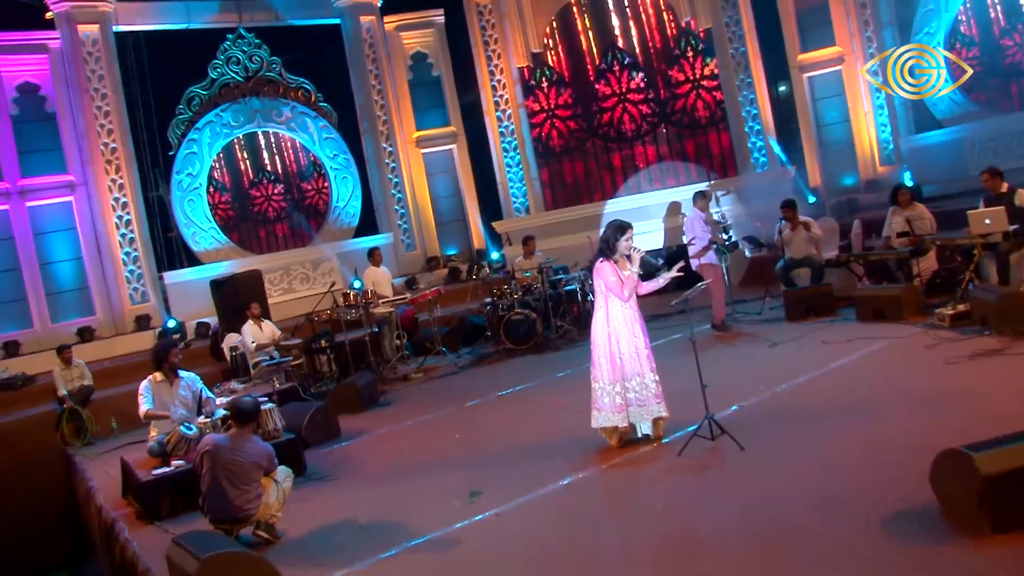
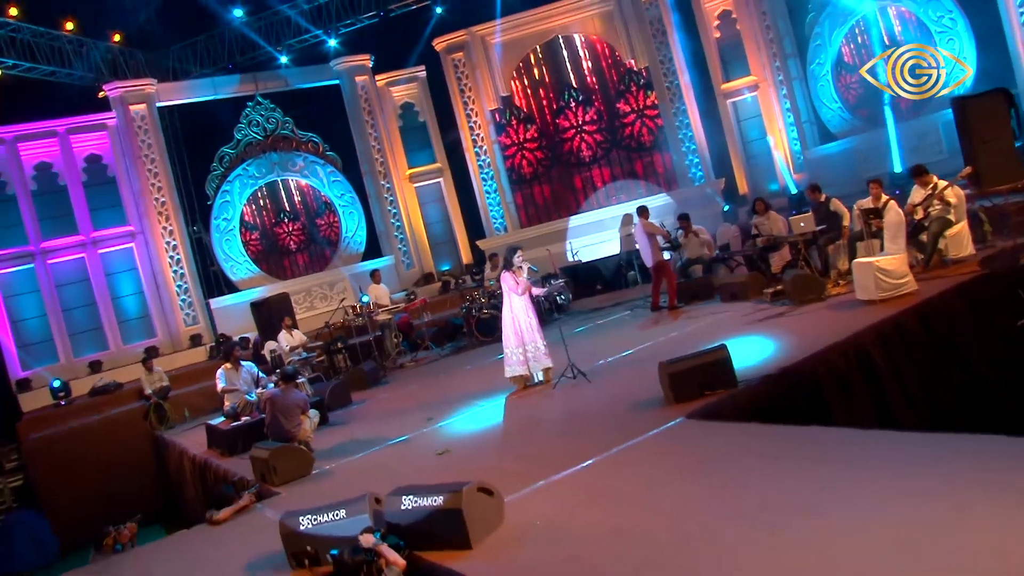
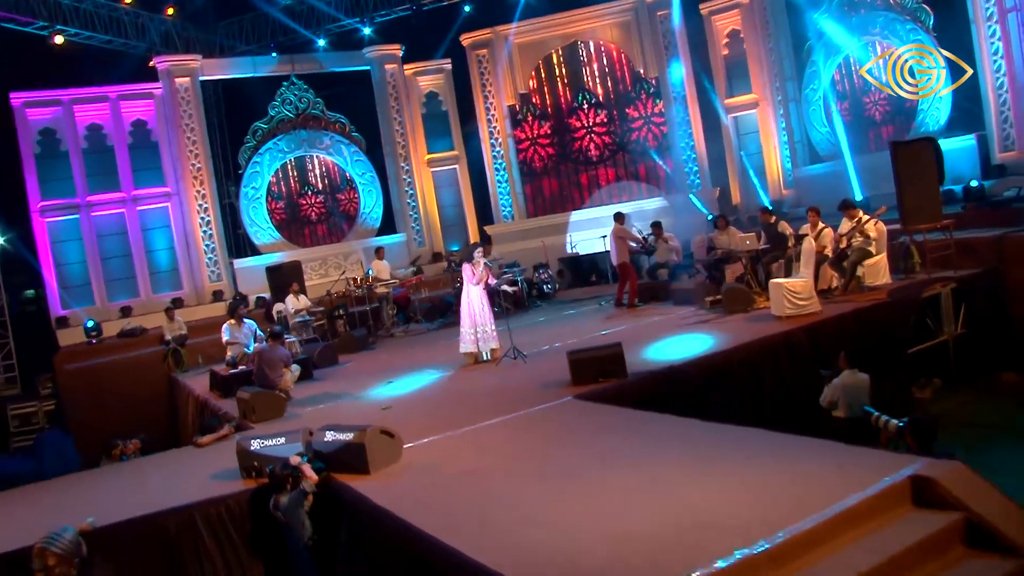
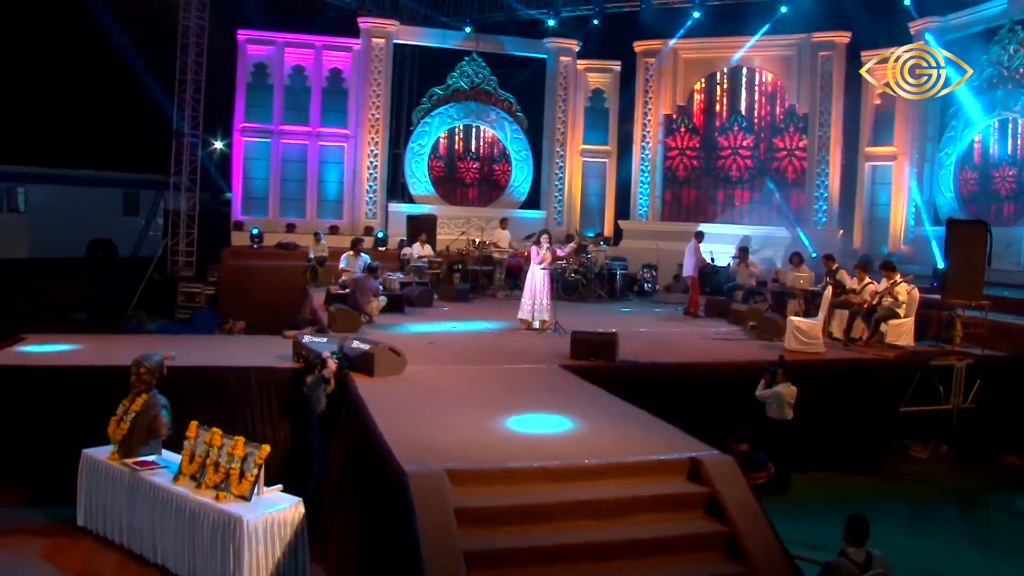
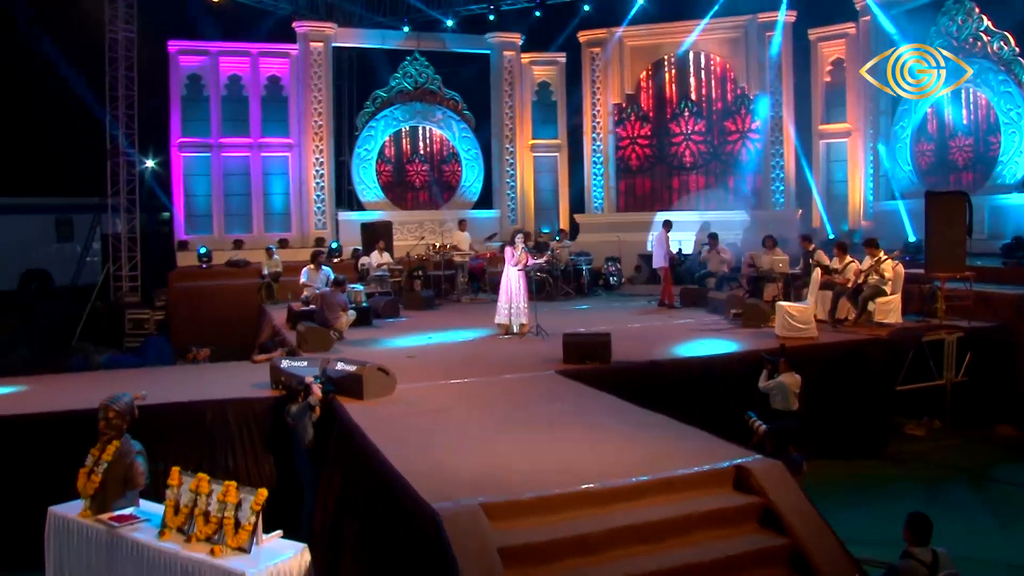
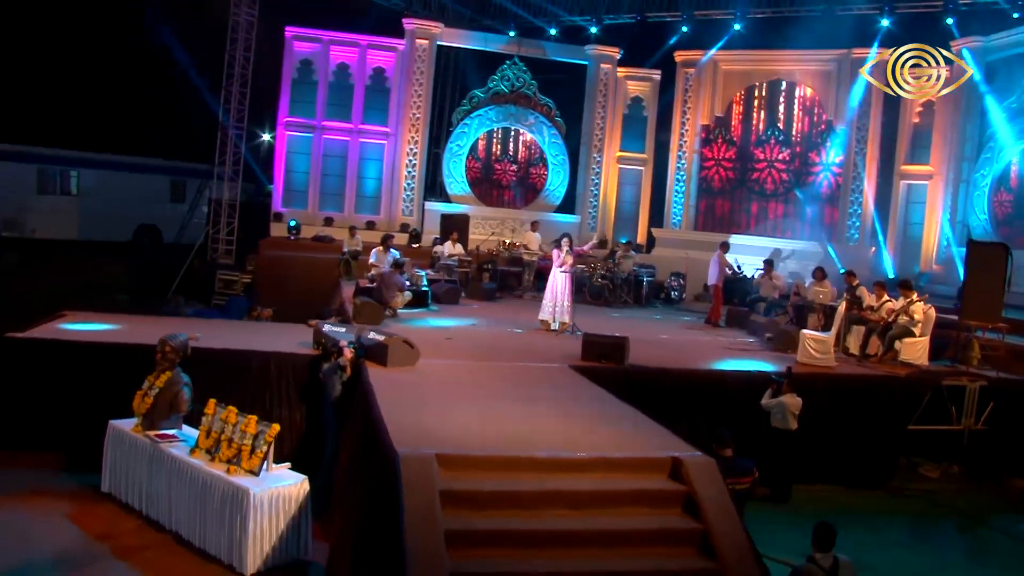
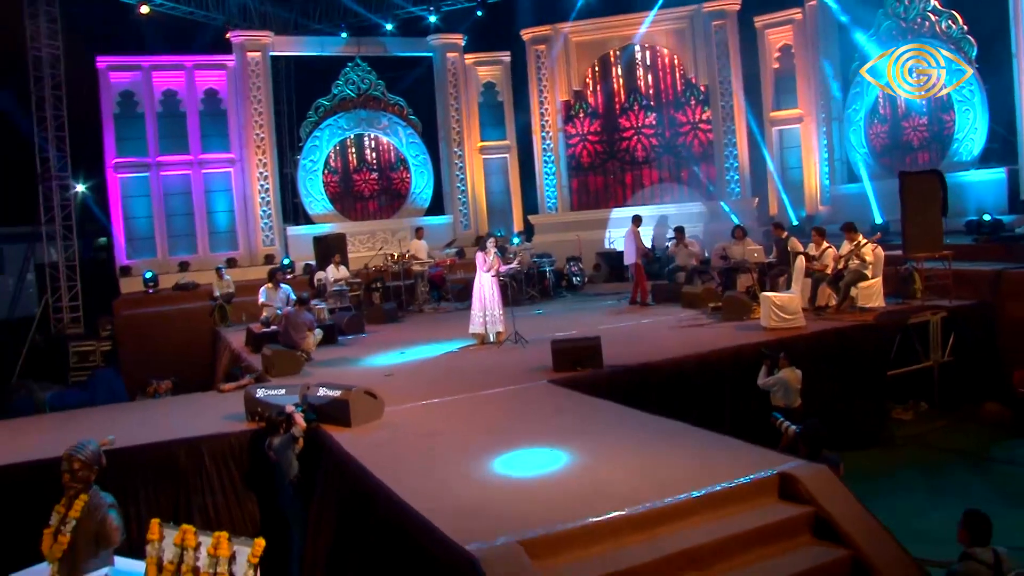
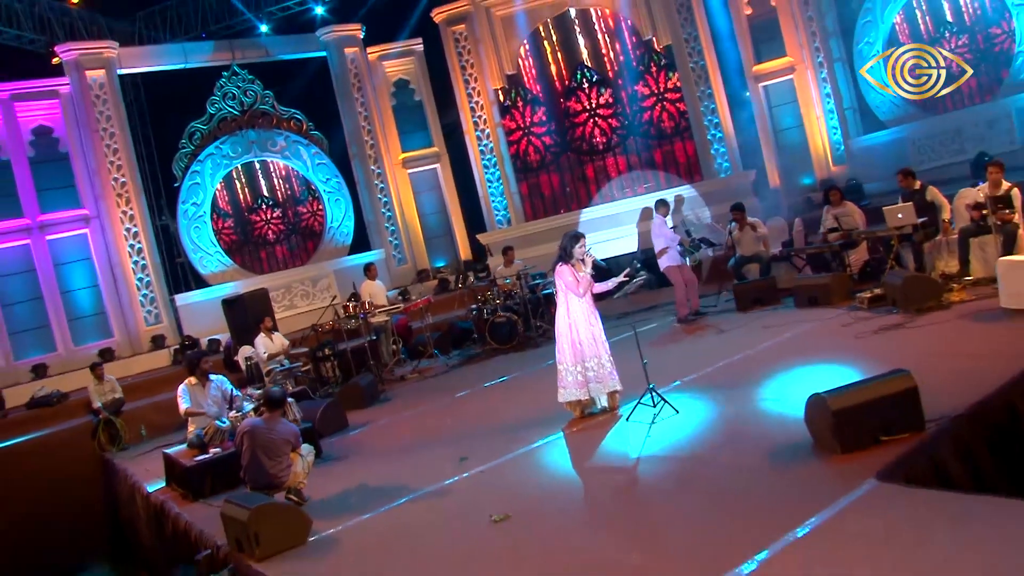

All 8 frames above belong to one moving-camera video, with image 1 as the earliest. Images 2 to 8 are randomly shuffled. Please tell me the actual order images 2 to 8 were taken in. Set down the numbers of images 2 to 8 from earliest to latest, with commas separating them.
8, 2, 3, 7, 5, 4, 6
